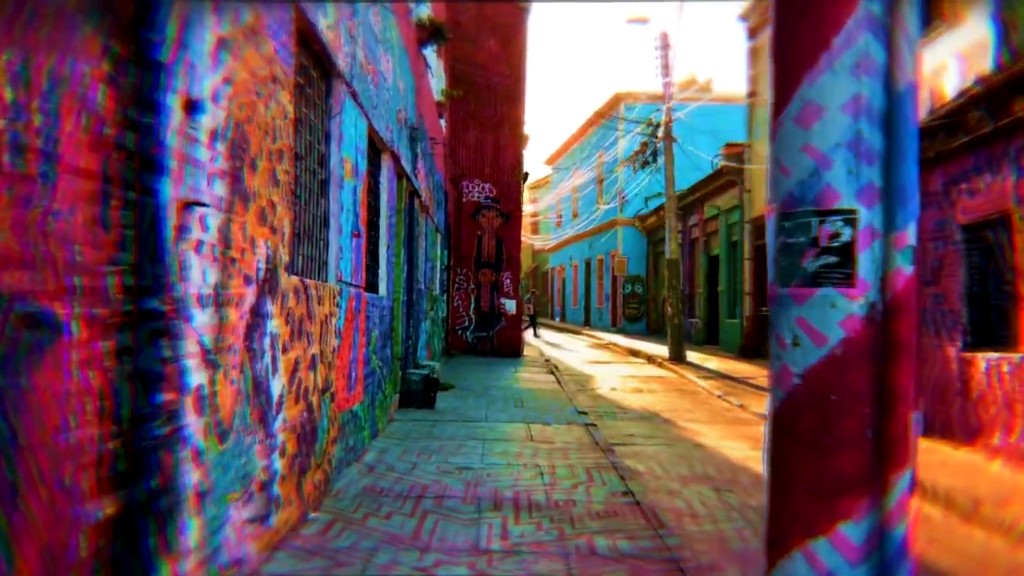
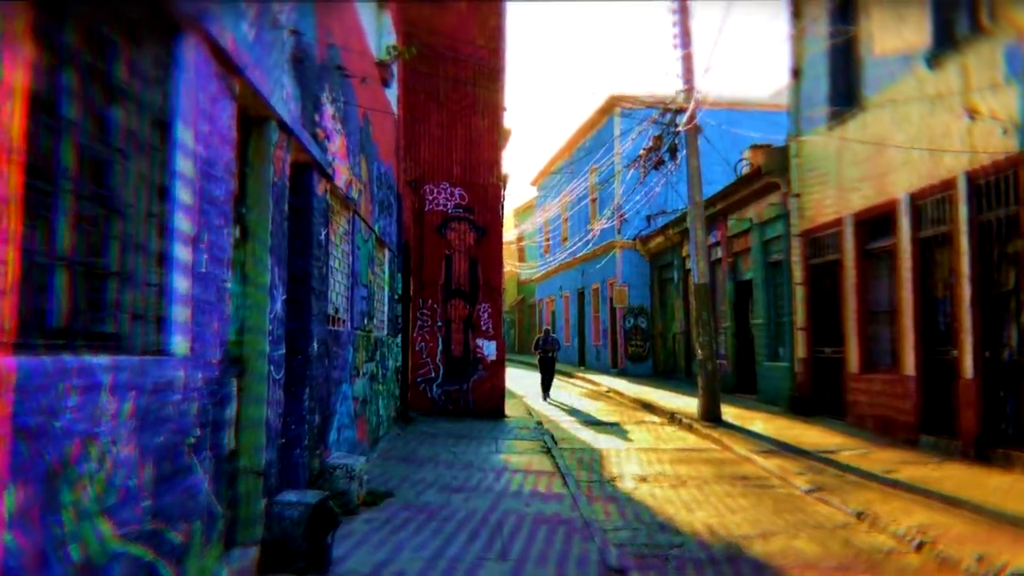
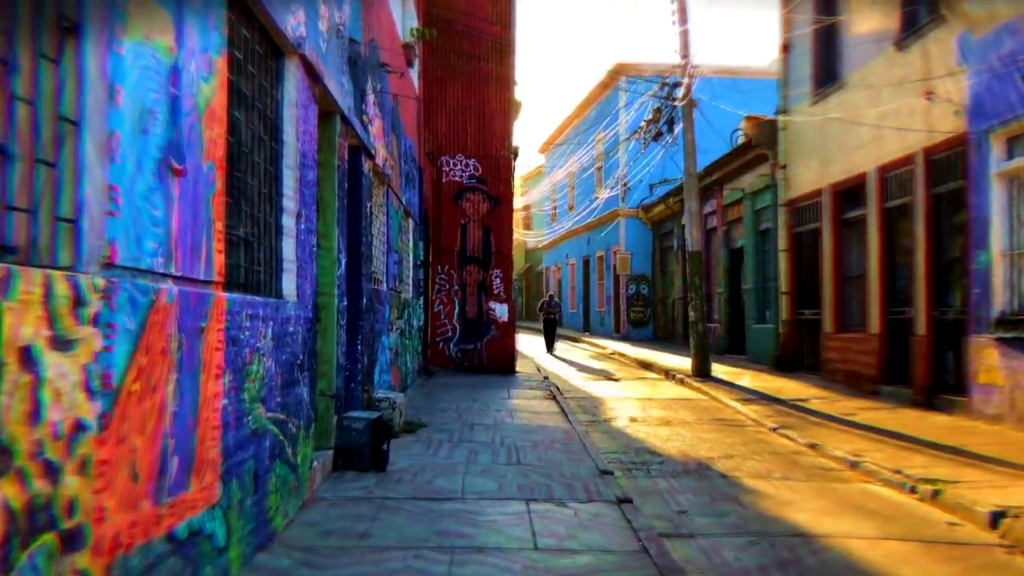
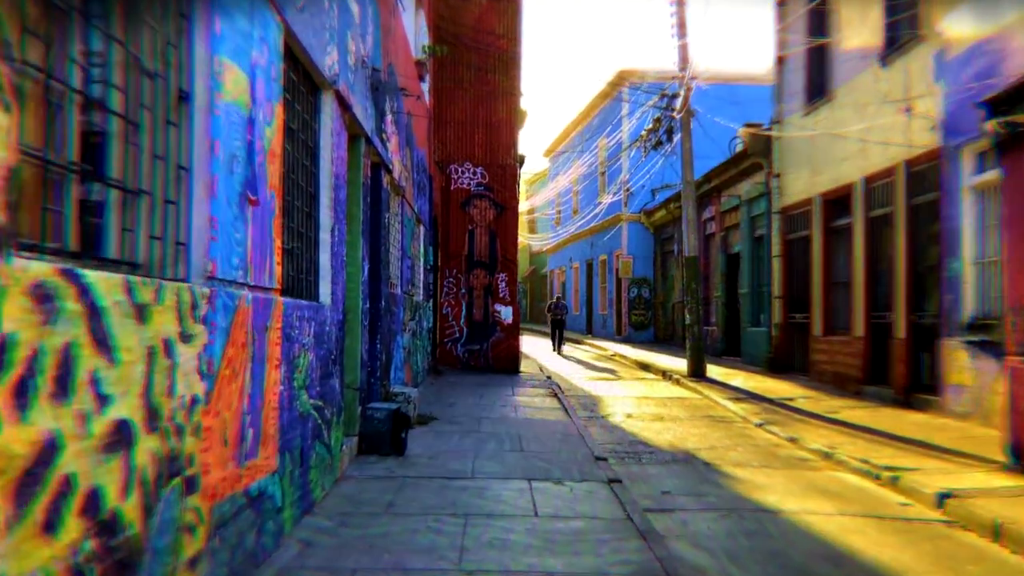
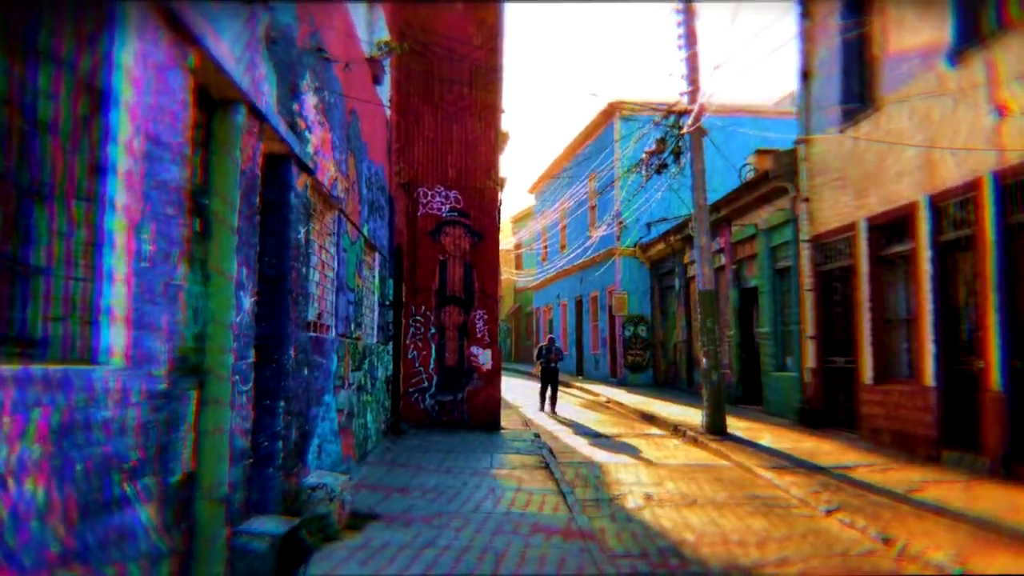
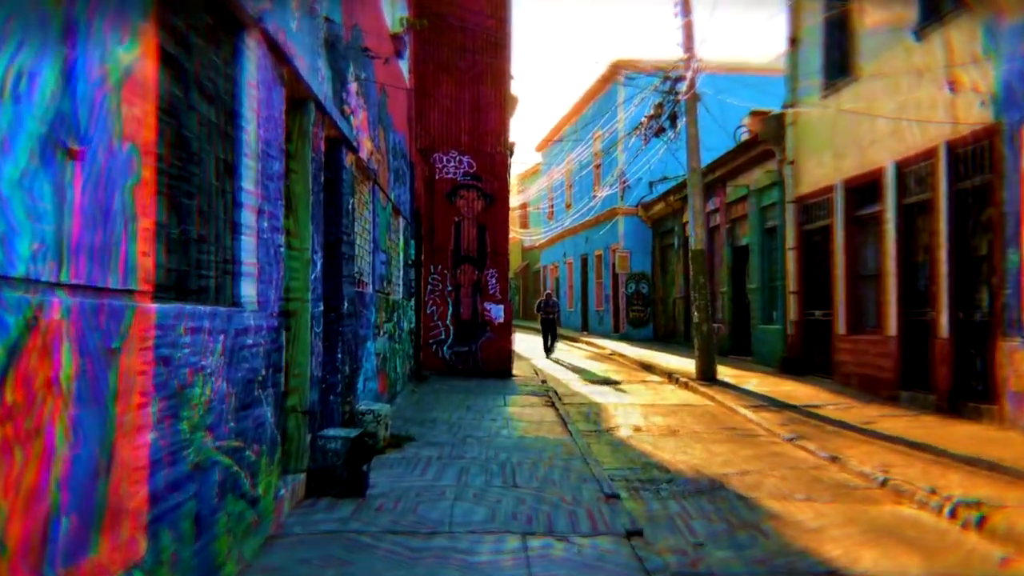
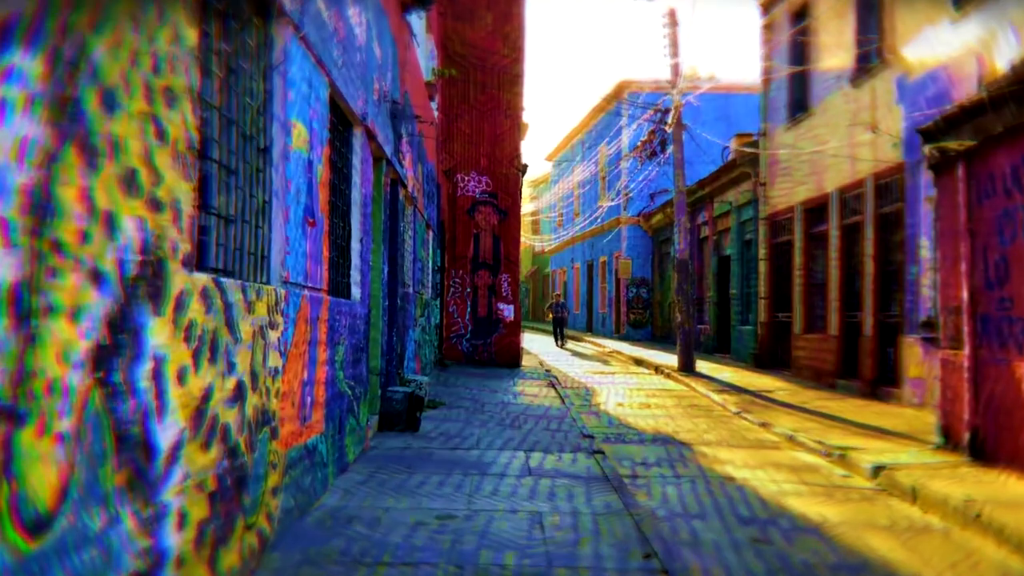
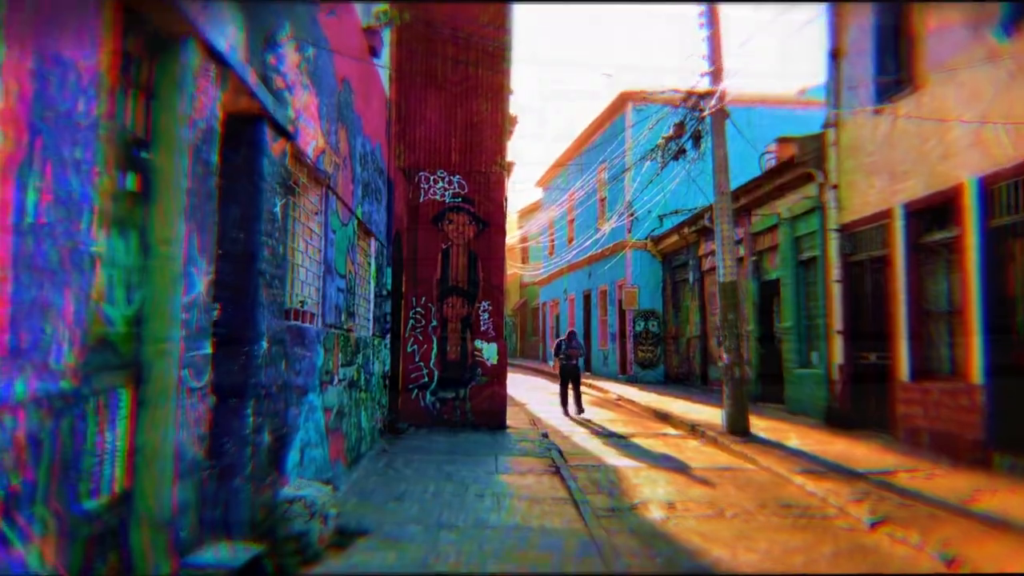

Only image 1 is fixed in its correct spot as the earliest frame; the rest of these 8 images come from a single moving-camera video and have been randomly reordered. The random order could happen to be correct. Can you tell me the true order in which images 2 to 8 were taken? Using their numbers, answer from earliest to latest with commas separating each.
7, 4, 3, 6, 2, 5, 8
